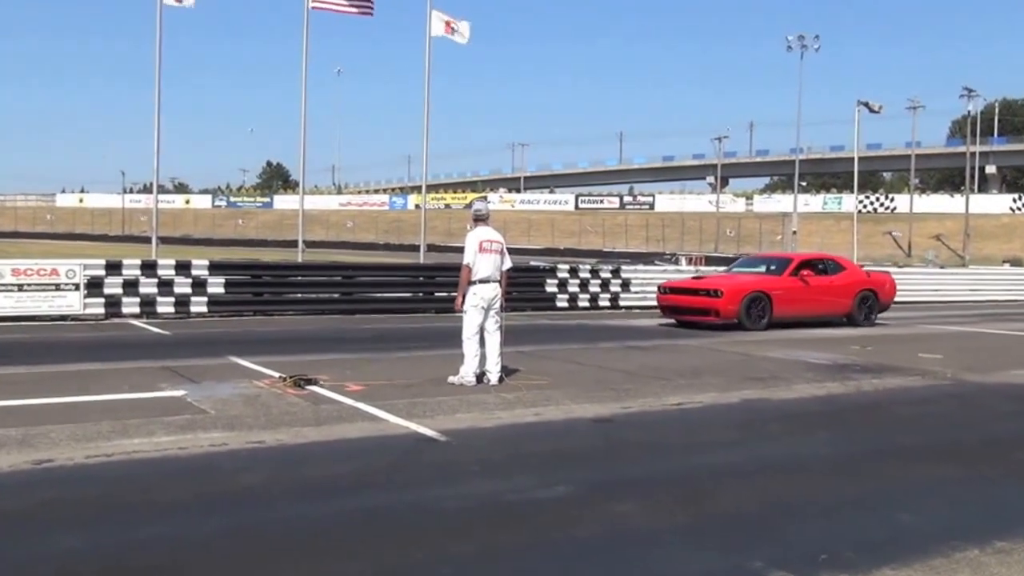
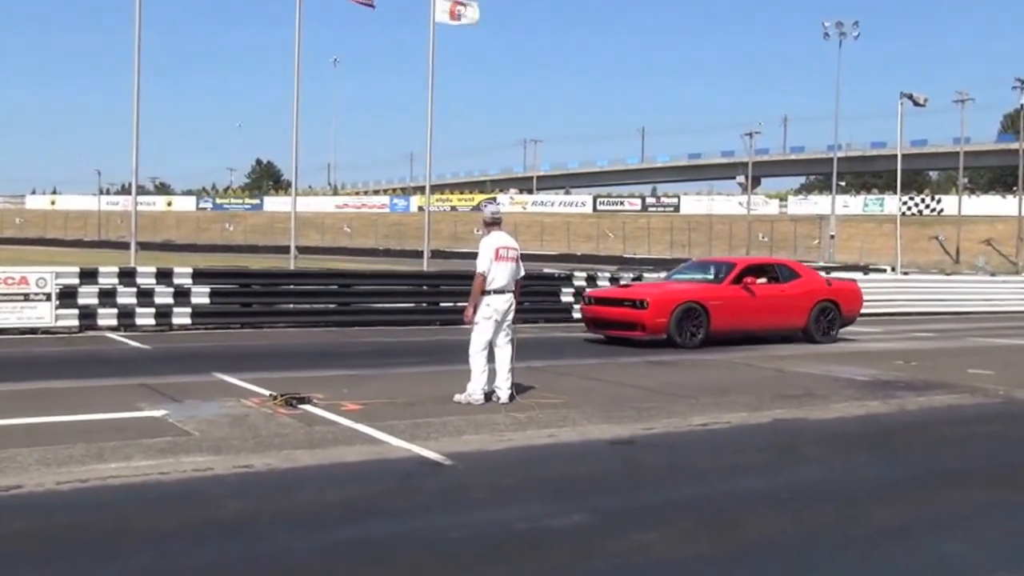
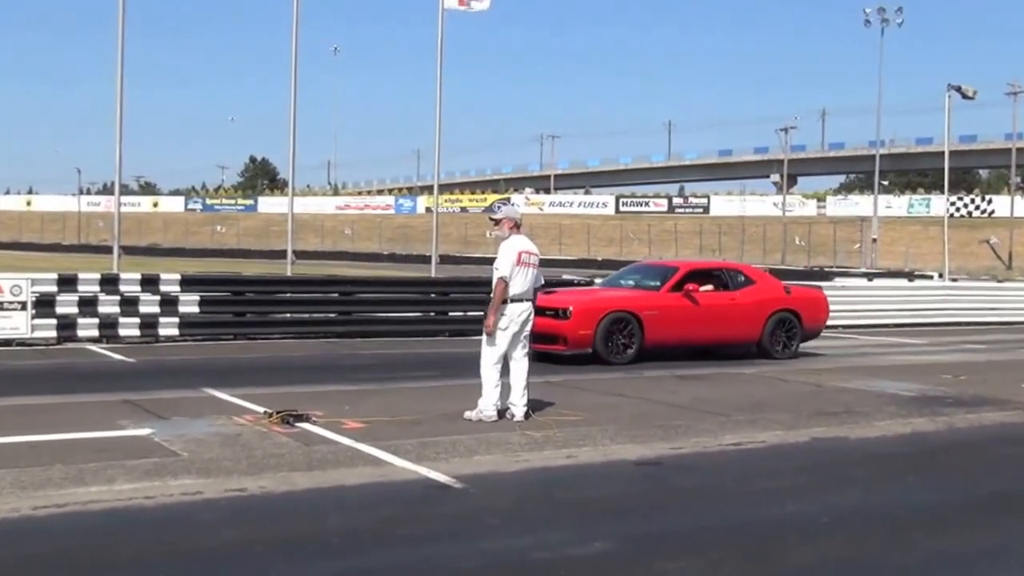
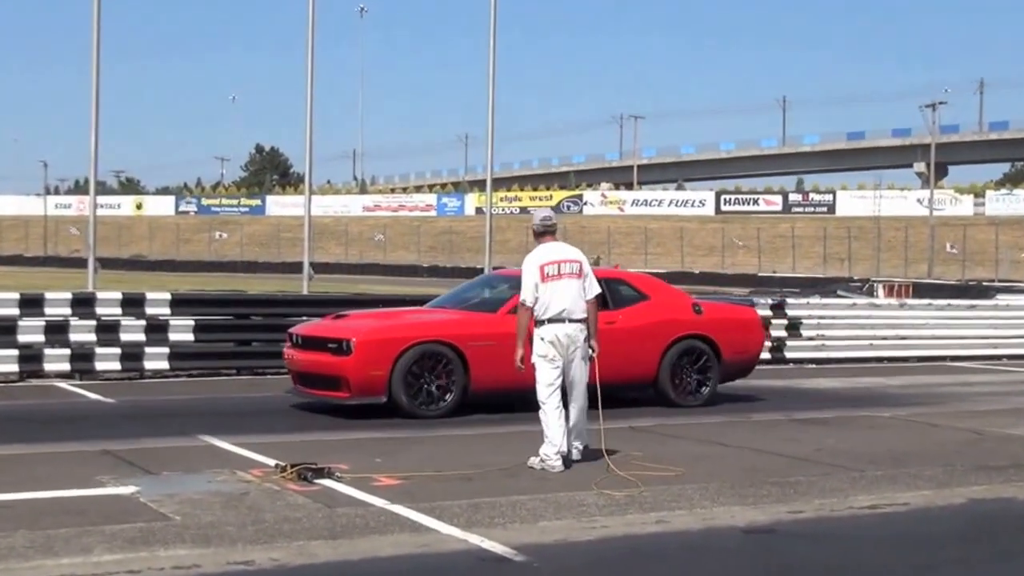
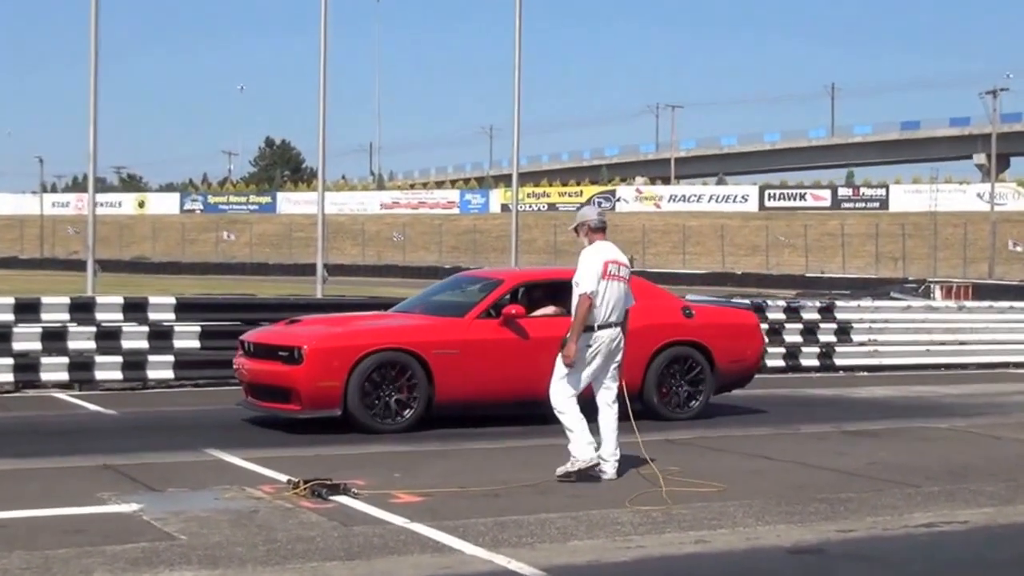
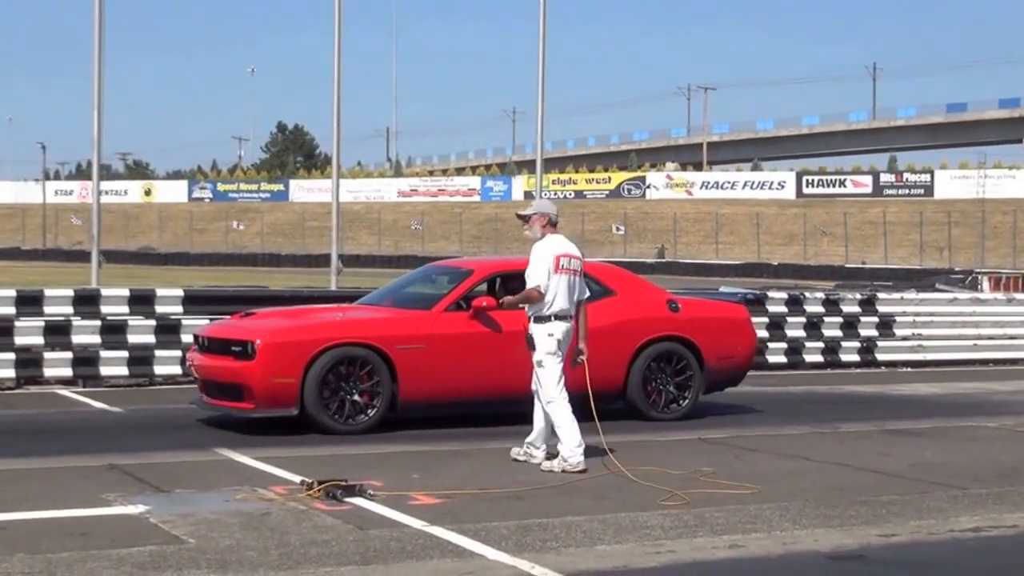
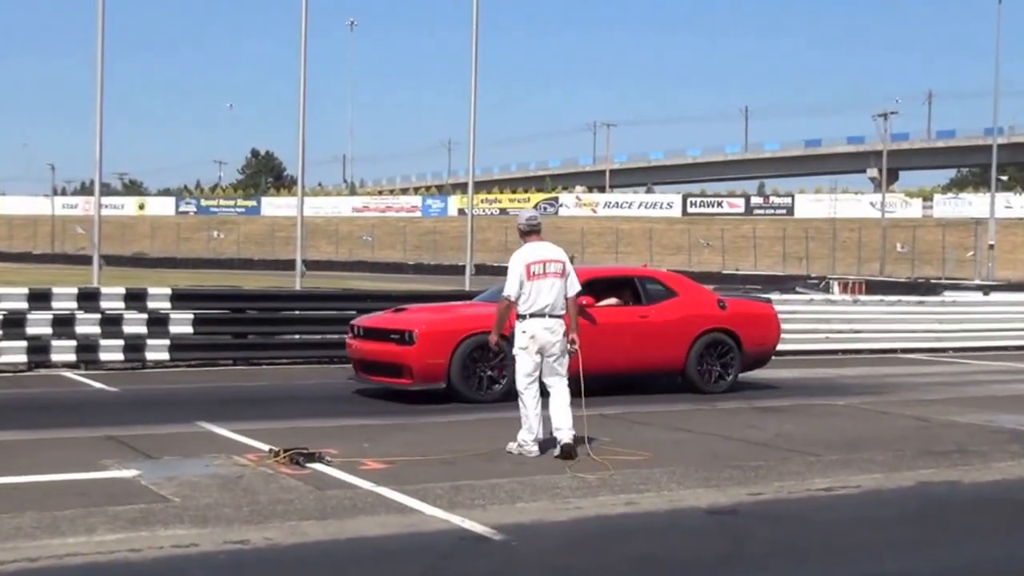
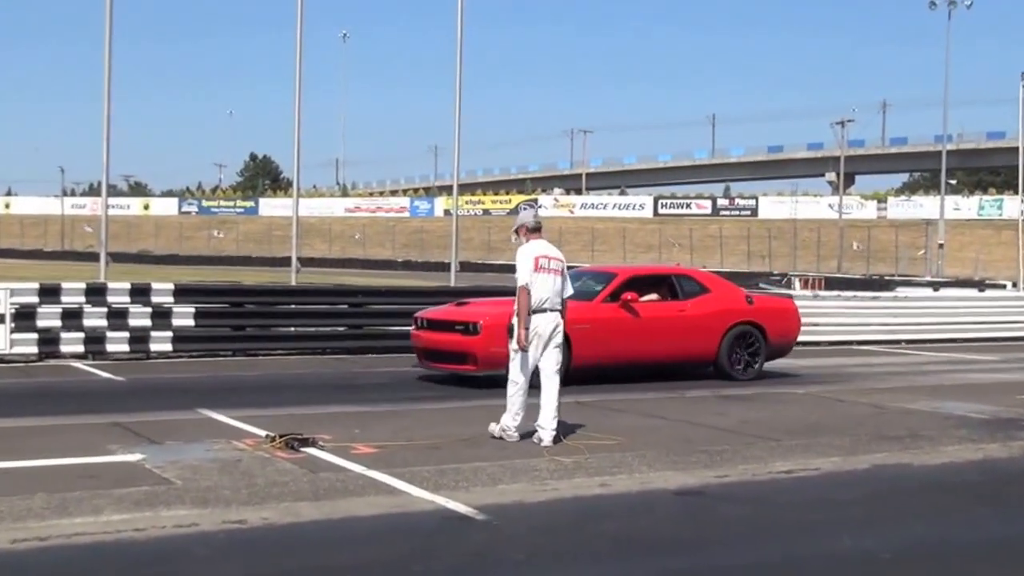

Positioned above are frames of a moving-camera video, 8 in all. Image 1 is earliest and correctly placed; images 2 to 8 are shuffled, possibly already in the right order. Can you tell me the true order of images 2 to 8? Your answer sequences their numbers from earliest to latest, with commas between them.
2, 3, 8, 7, 4, 5, 6
